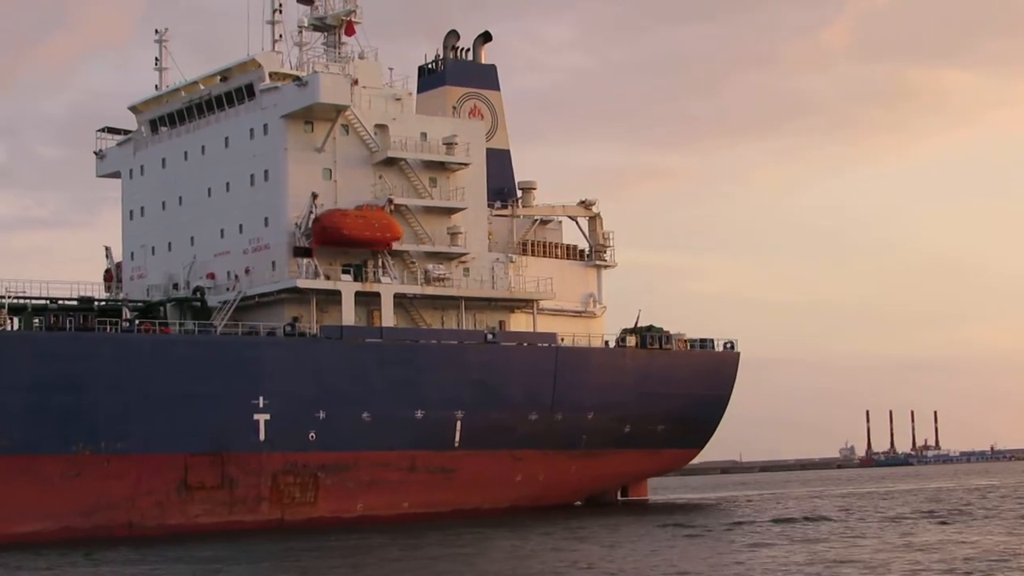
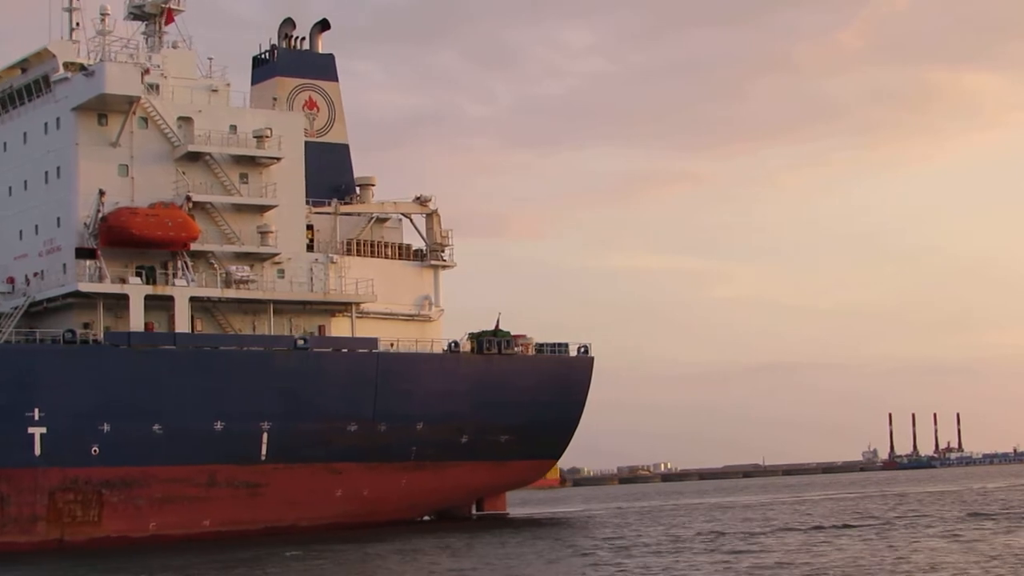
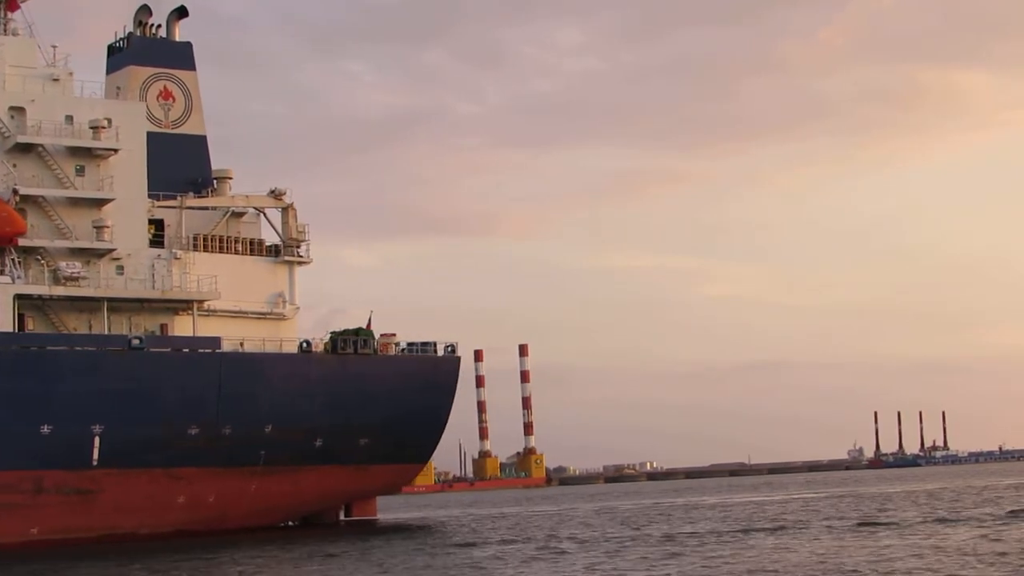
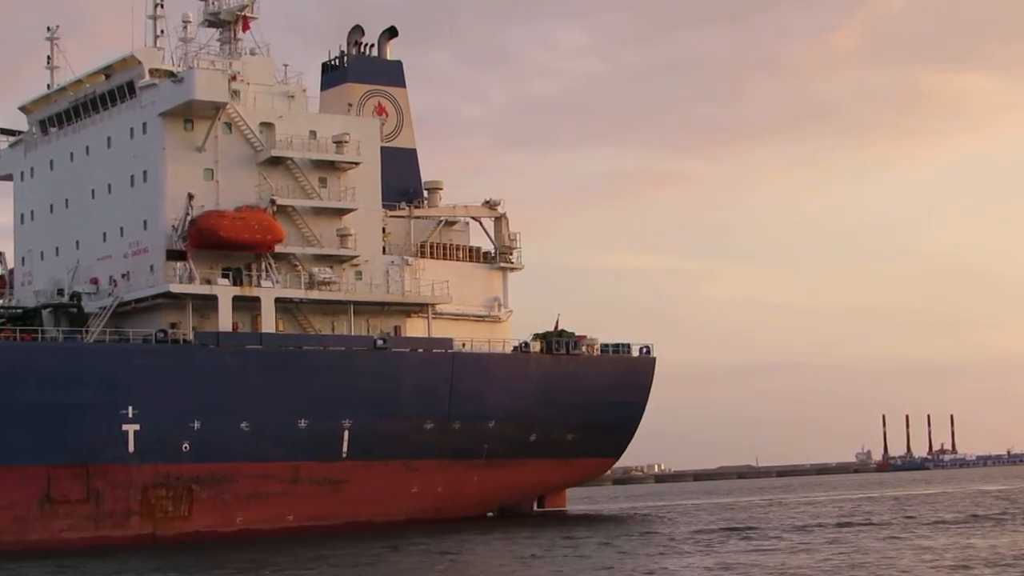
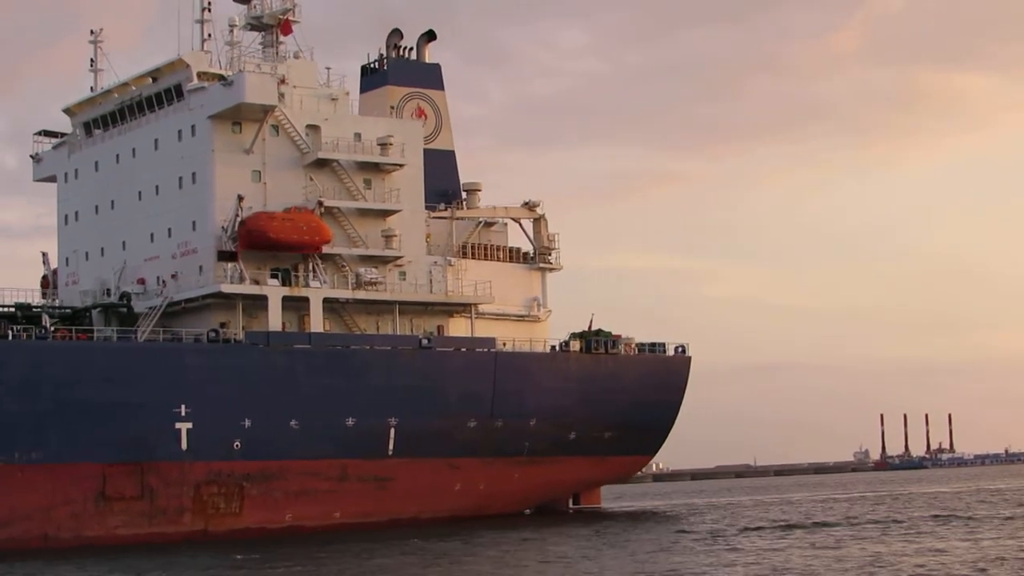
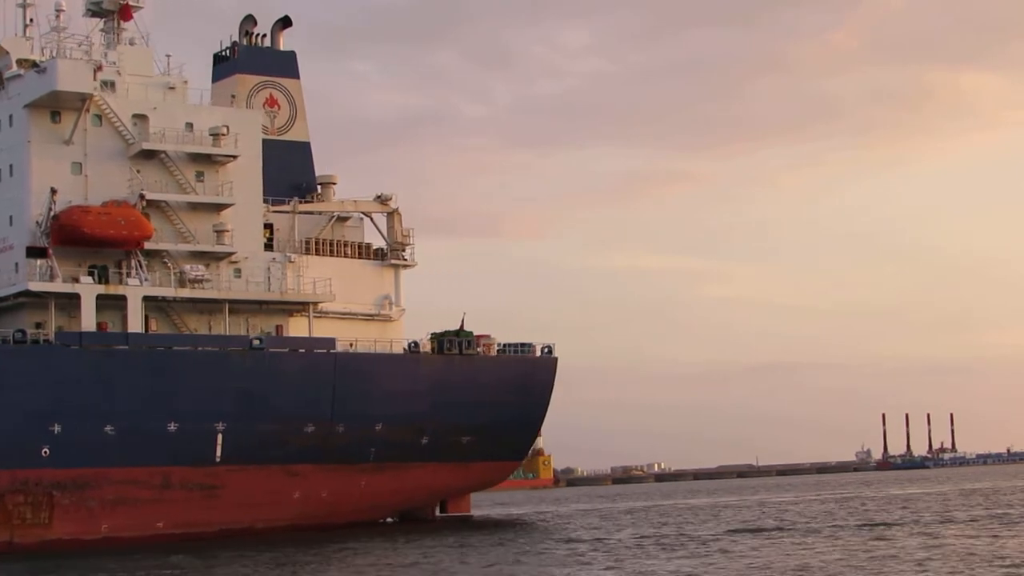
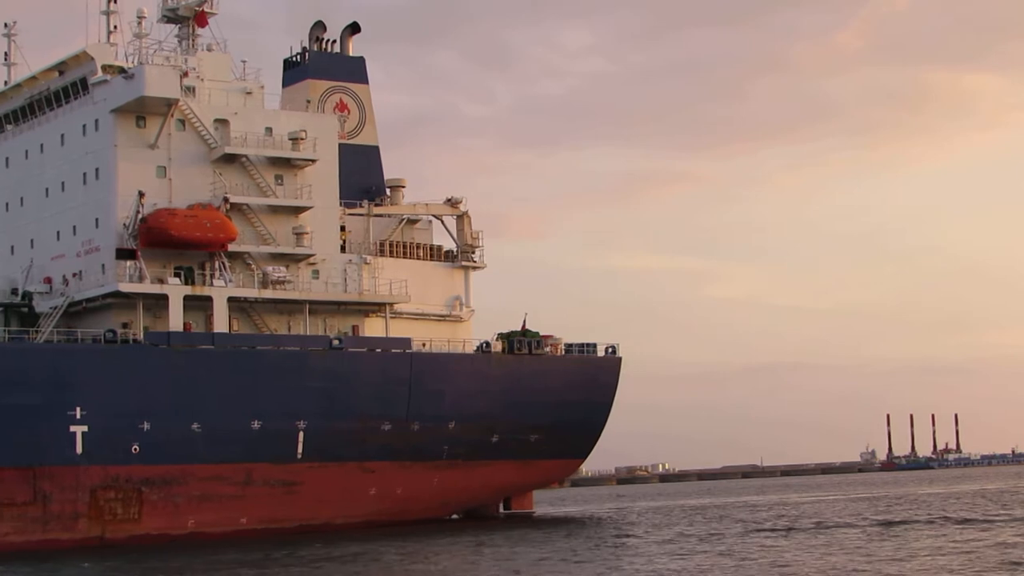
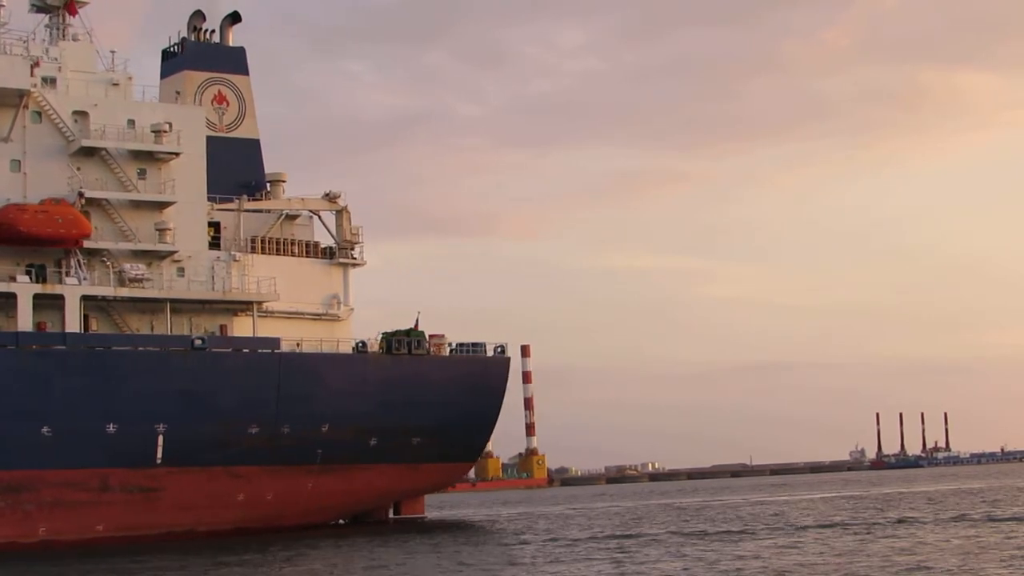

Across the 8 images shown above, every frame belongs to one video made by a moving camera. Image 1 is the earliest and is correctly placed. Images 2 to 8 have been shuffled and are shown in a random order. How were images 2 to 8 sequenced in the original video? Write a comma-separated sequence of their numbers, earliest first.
5, 4, 7, 2, 6, 8, 3
